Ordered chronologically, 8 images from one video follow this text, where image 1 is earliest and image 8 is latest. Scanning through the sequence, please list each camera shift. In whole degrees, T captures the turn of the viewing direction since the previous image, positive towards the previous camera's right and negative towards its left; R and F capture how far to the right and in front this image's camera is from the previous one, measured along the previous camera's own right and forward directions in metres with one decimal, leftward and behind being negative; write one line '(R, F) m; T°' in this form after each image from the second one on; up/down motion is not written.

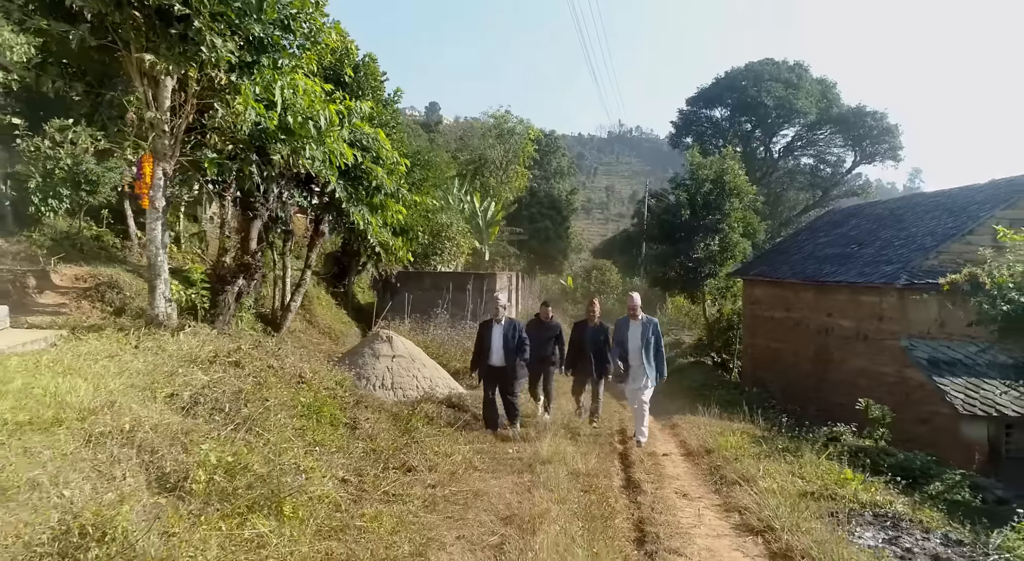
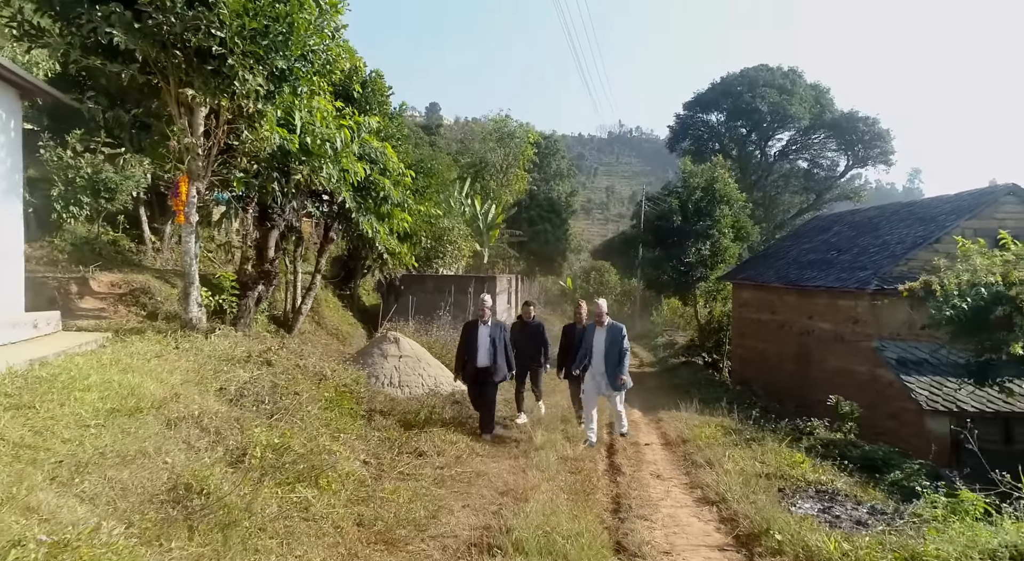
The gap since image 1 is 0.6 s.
(0.0, -0.9) m; 0°
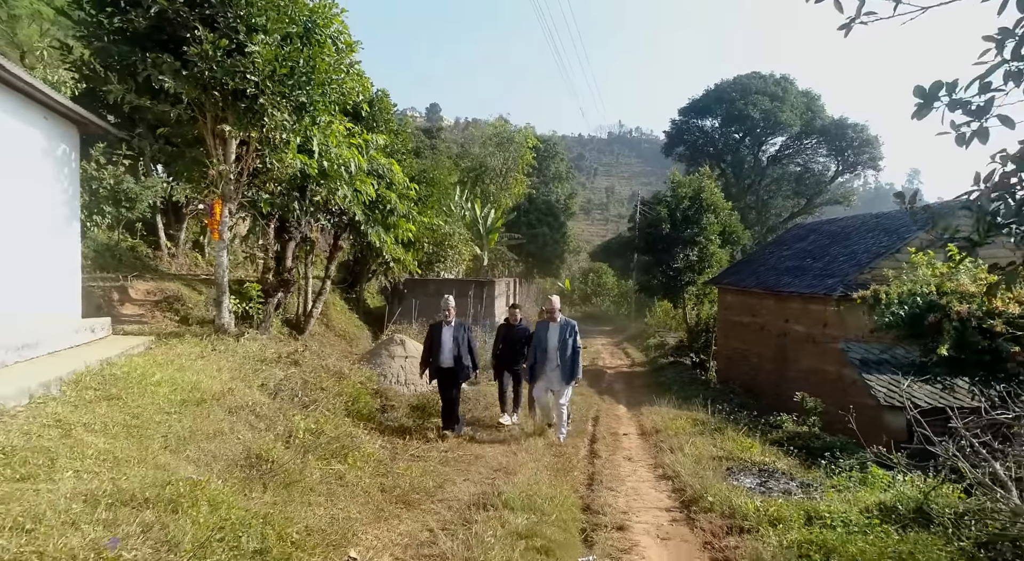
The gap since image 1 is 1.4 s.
(+0.1, -1.1) m; 0°
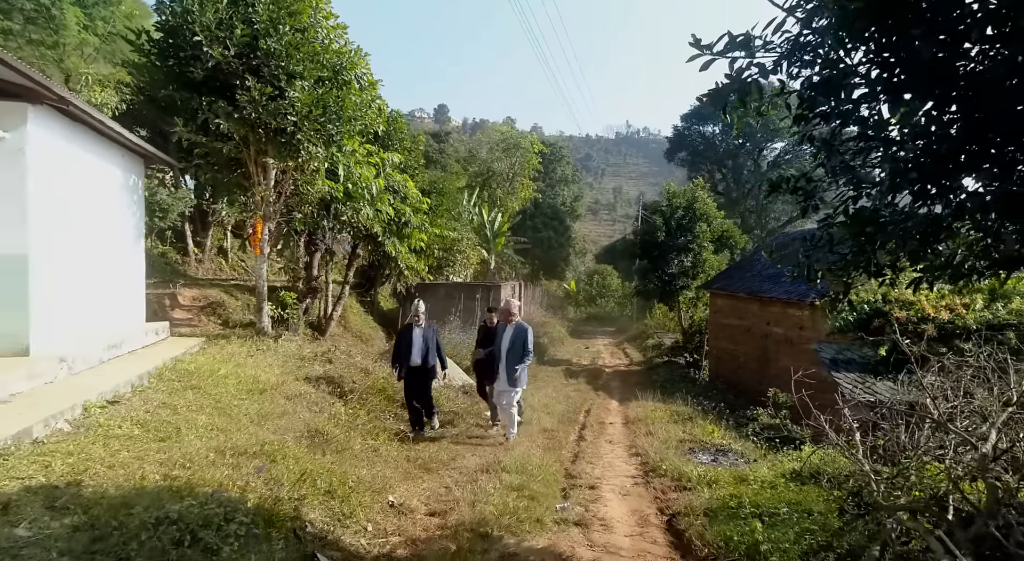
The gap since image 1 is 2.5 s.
(+0.1, -1.5) m; -1°
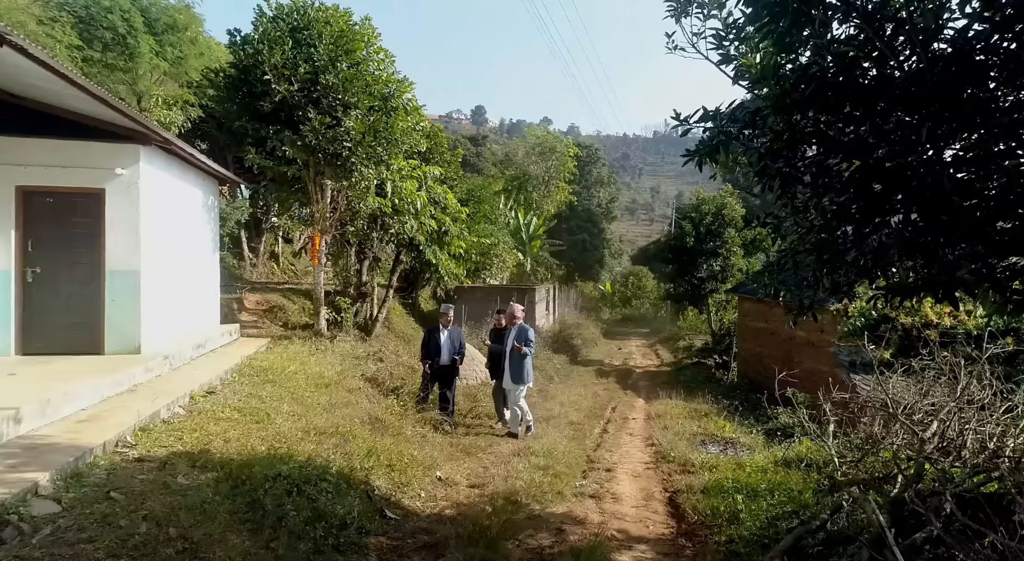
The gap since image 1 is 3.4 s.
(+0.1, -1.1) m; -3°
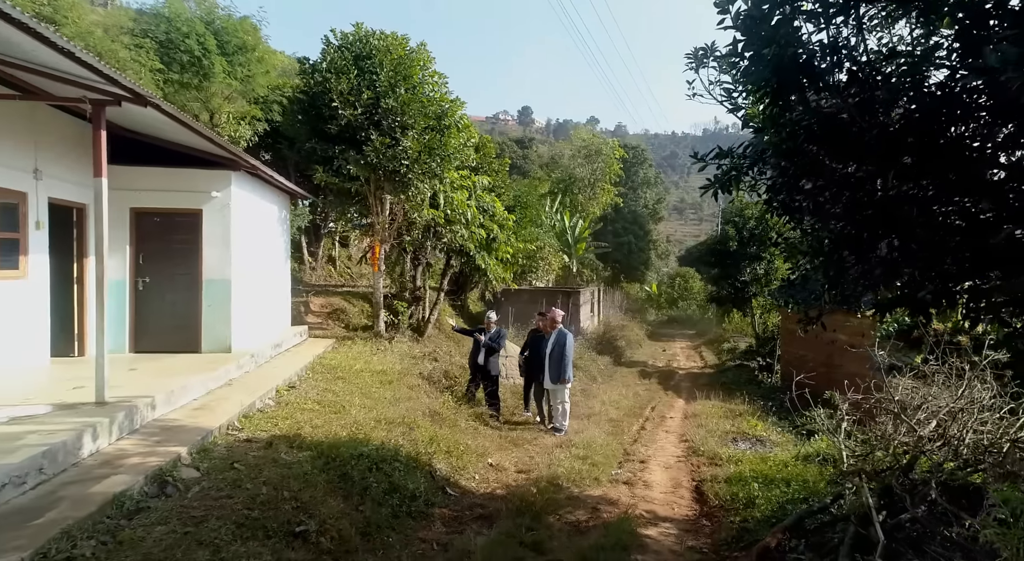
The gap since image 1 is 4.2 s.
(0.0, -0.9) m; -3°
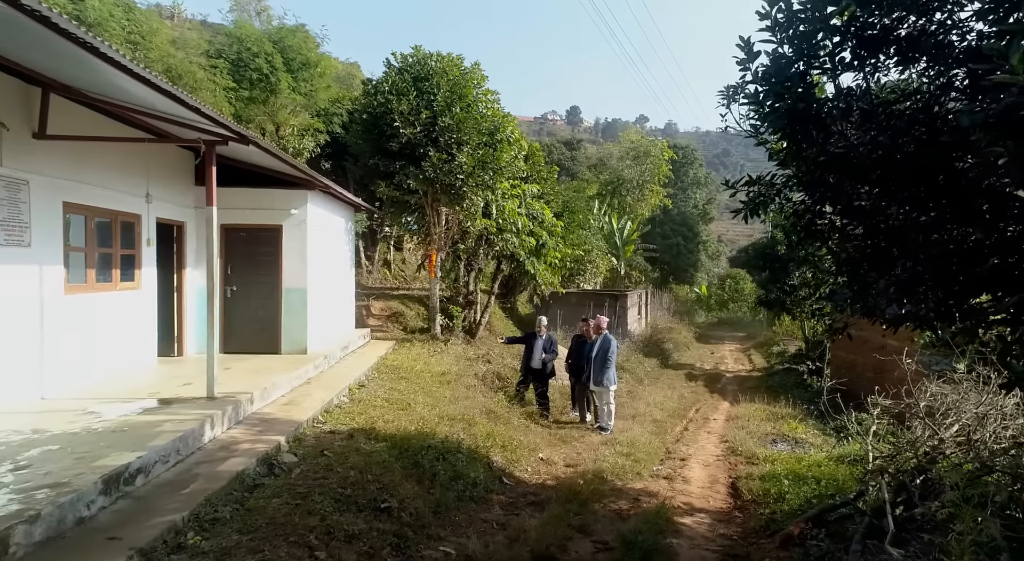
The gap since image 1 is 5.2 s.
(0.0, -0.7) m; -4°
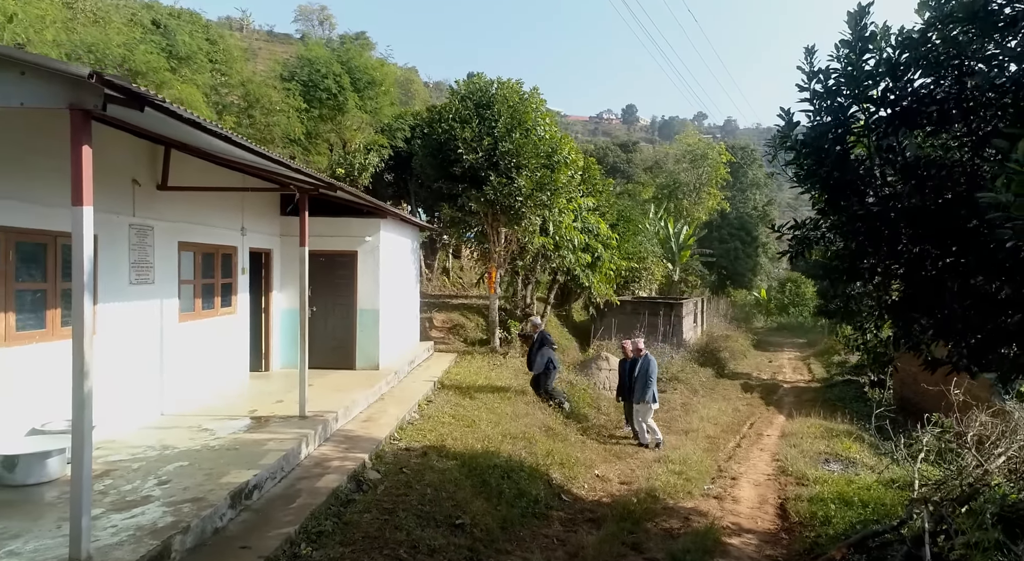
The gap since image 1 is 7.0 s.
(-0.1, -0.6) m; -4°
